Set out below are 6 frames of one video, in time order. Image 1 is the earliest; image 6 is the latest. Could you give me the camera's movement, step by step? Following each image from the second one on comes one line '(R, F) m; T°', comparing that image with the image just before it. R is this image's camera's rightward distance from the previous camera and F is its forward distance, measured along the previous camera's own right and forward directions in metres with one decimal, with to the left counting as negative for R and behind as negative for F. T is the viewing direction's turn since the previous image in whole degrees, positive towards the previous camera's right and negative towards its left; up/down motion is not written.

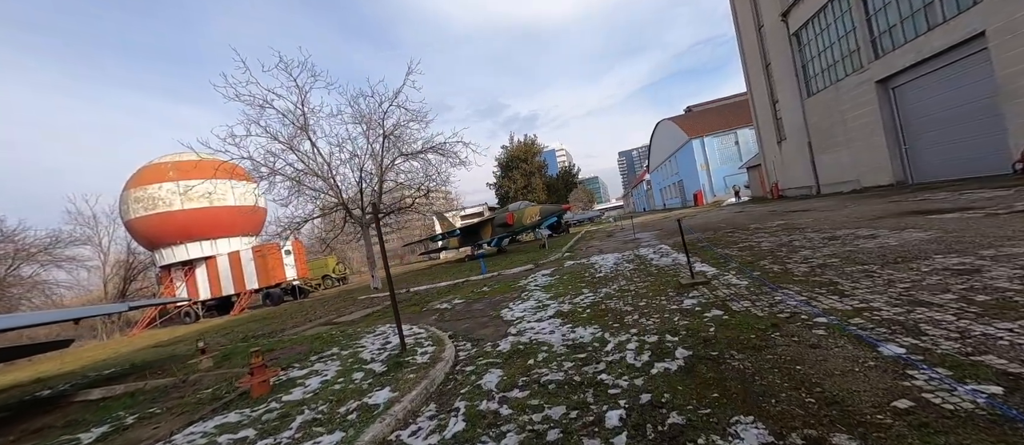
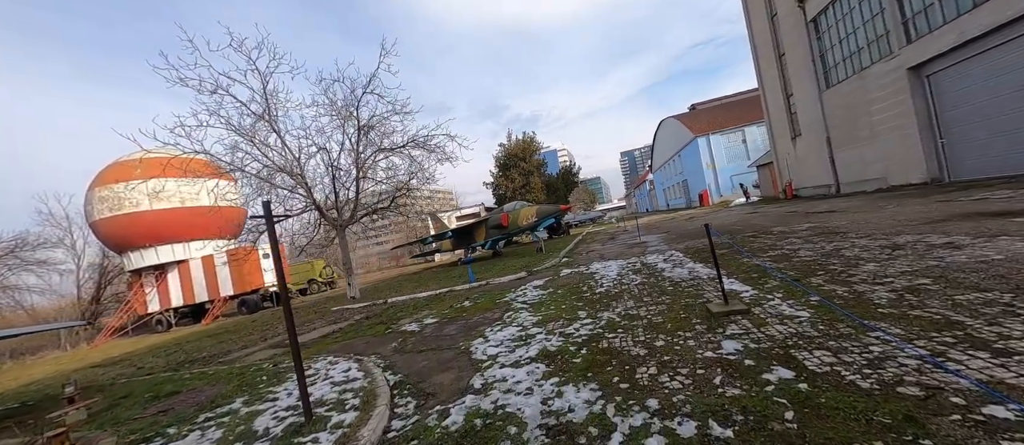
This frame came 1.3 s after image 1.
(+0.3, +1.3) m; 0°
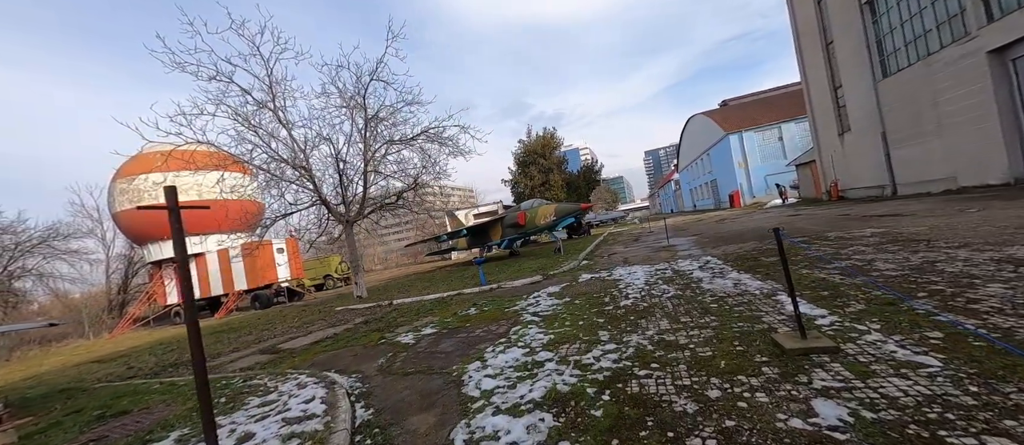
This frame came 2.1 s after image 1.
(+0.1, +0.8) m; -3°
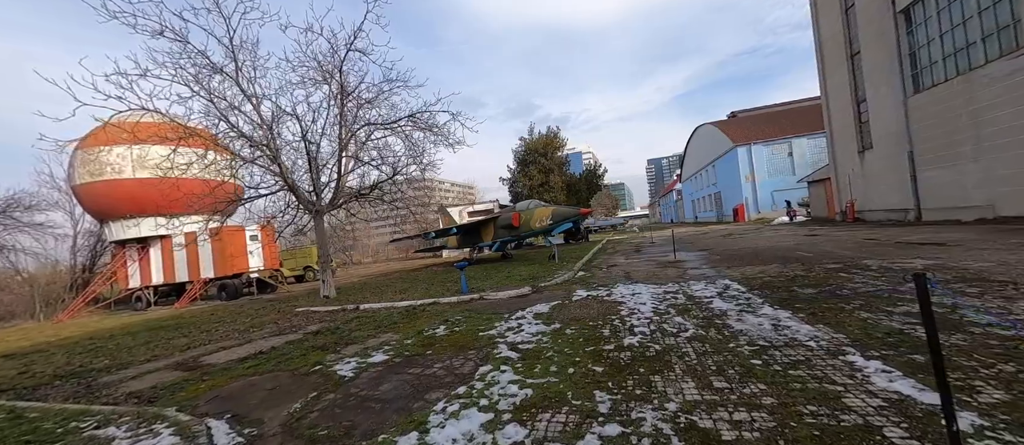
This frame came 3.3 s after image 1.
(+0.2, +1.2) m; 0°
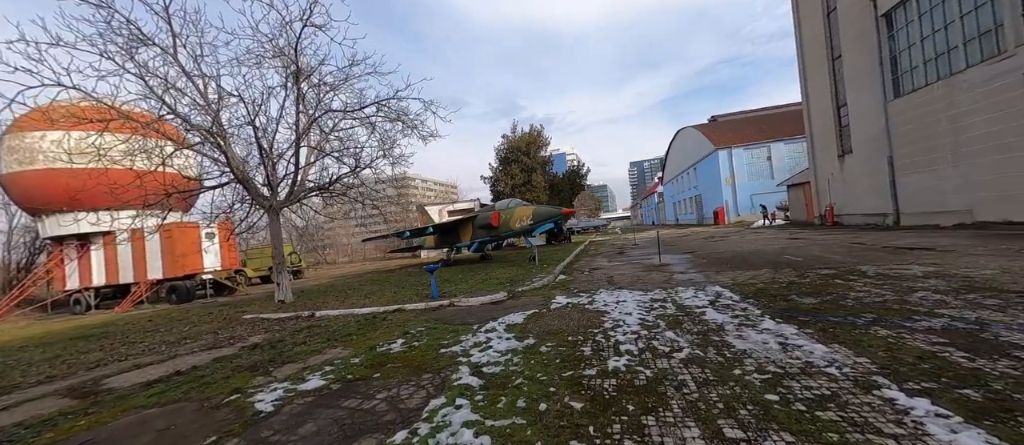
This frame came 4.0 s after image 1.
(+0.2, +0.7) m; +3°
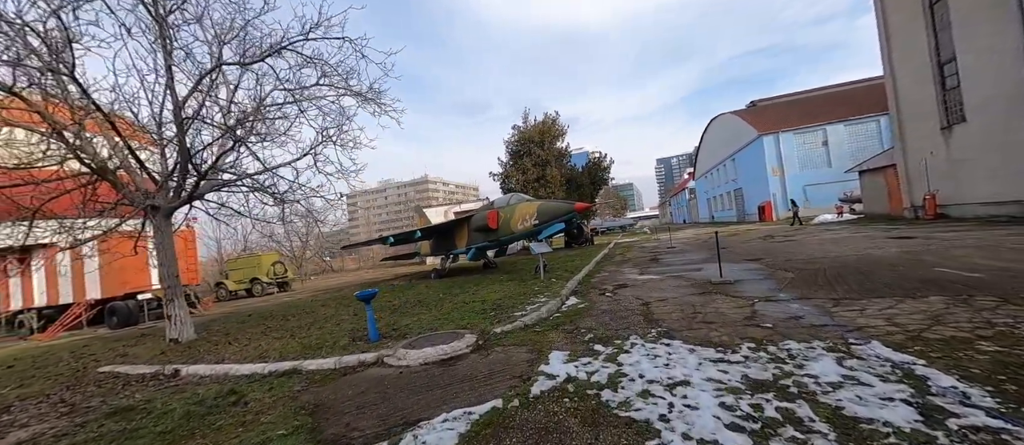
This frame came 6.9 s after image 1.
(+0.7, +3.0) m; -4°
